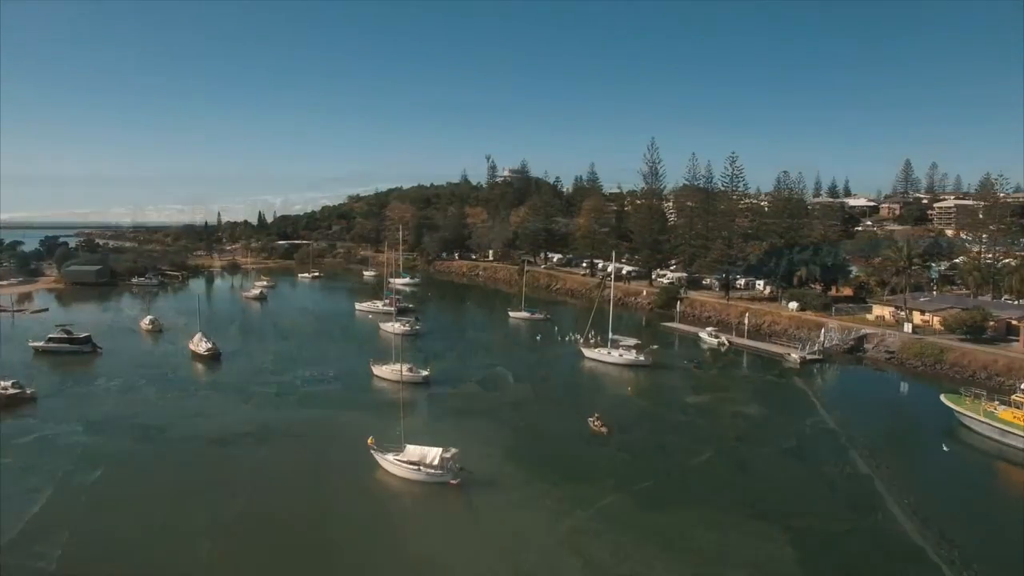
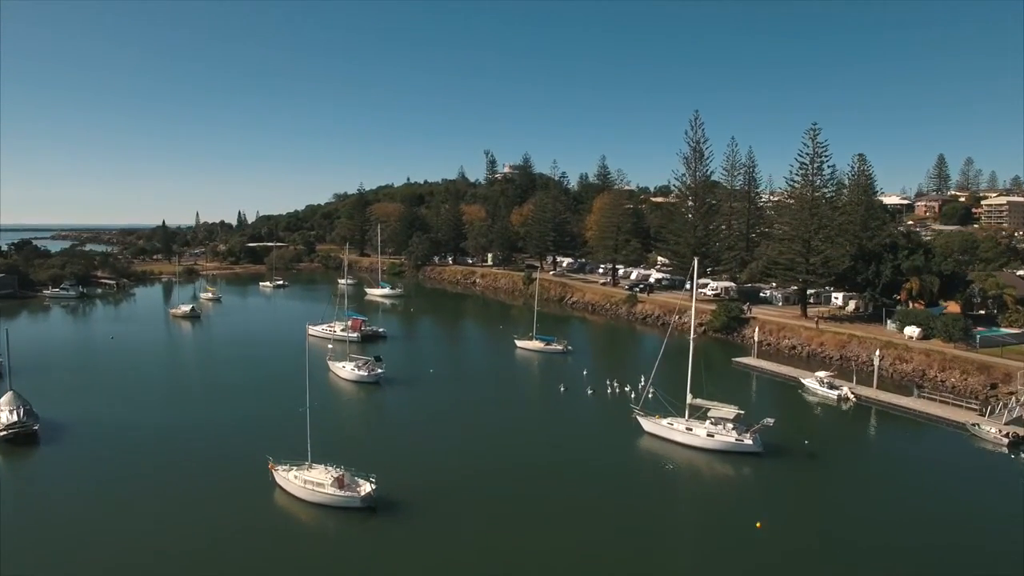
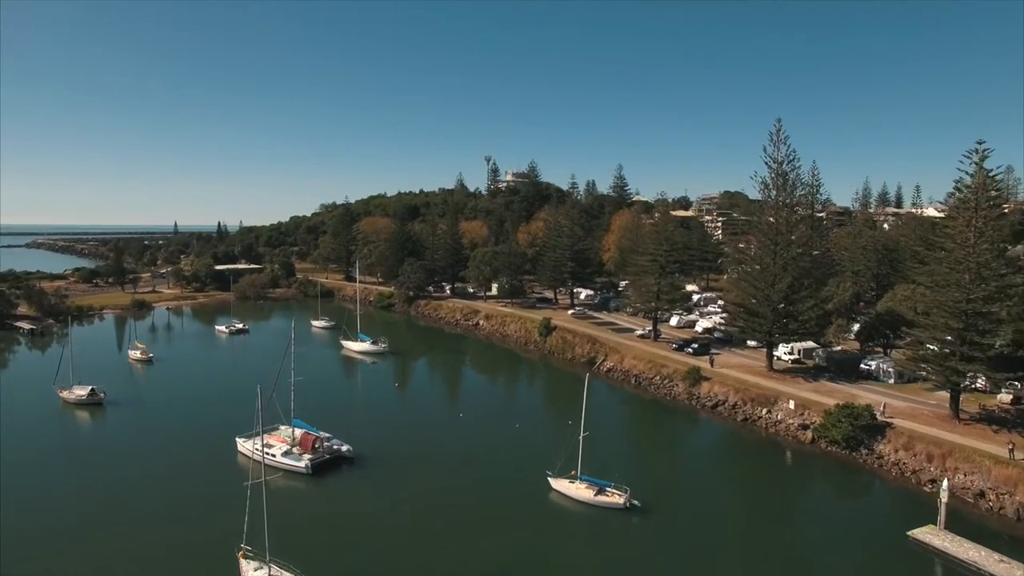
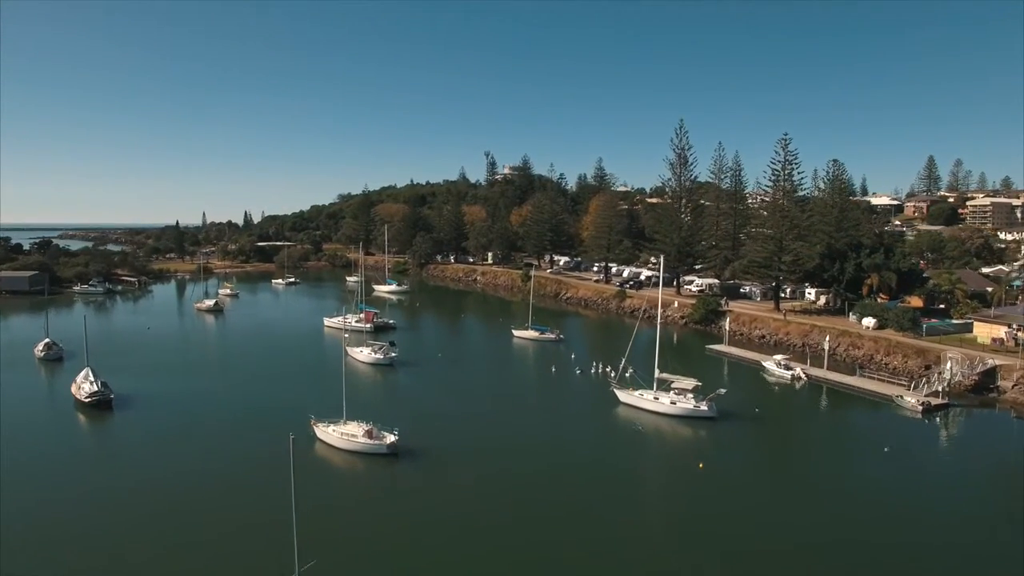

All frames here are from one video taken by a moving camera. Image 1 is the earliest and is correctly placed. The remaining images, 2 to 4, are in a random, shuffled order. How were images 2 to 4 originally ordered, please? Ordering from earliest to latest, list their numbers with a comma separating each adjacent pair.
4, 2, 3
